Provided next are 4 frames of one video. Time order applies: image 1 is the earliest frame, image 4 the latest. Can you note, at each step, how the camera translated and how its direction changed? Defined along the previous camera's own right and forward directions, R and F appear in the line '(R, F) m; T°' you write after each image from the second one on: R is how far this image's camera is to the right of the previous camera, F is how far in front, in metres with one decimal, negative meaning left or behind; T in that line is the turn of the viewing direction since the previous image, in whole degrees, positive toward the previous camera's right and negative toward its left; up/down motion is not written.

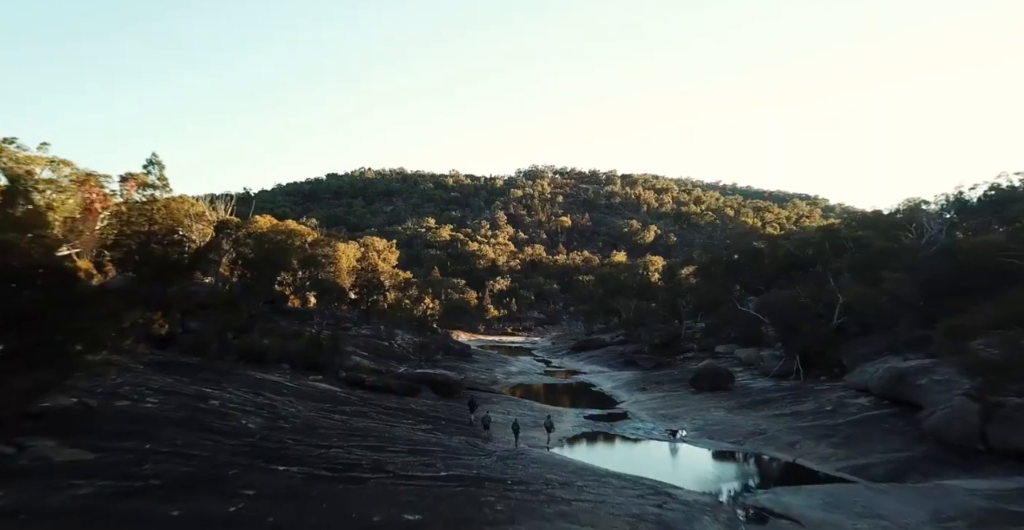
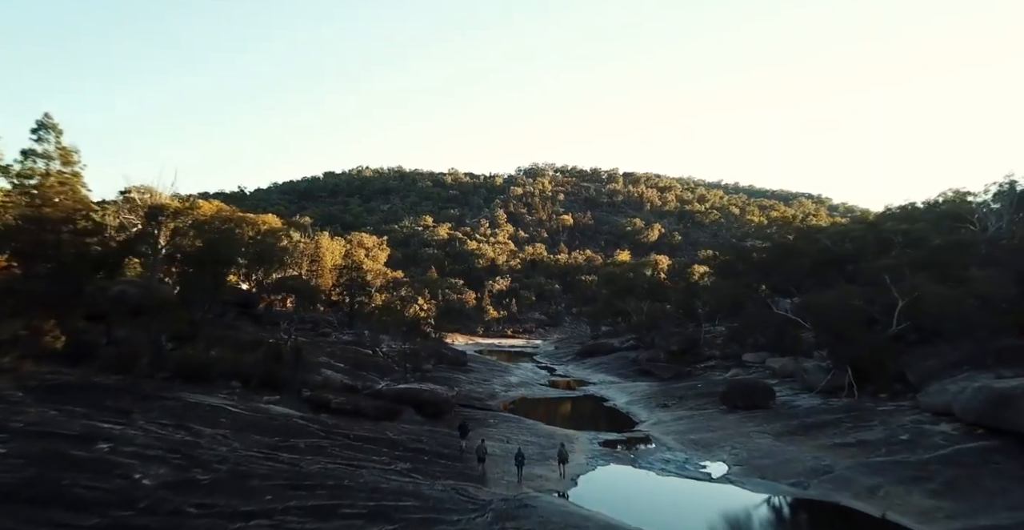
(0.0, +5.8) m; 0°
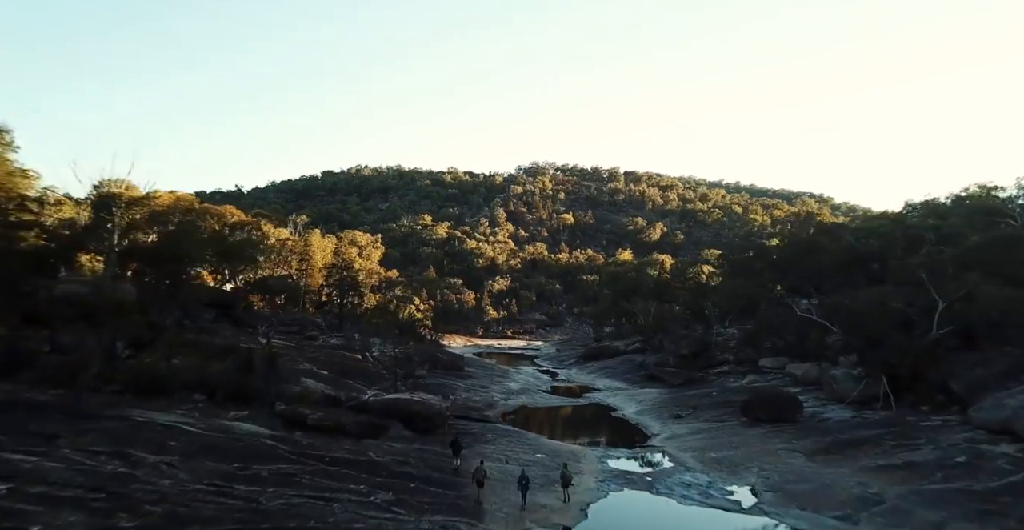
(0.0, +3.1) m; 0°
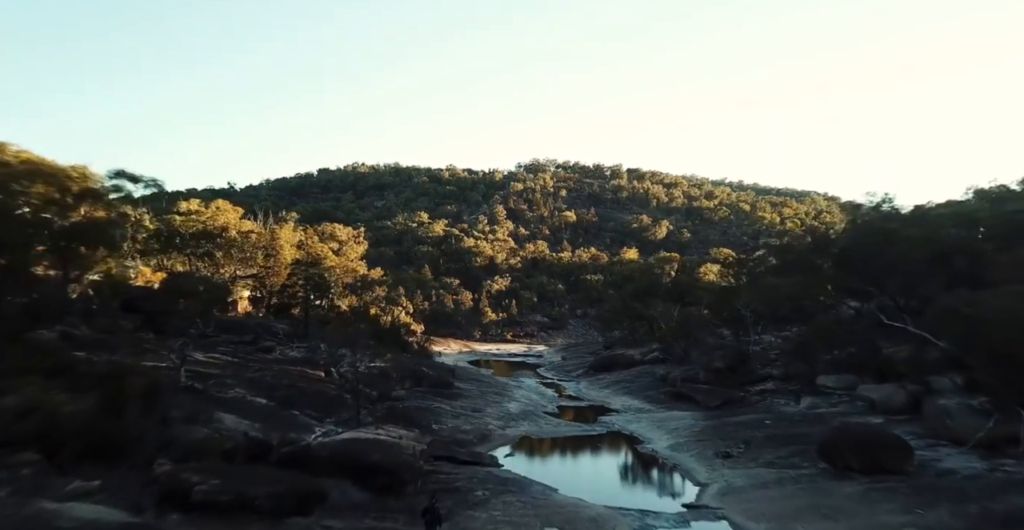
(0.0, +8.0) m; 0°
